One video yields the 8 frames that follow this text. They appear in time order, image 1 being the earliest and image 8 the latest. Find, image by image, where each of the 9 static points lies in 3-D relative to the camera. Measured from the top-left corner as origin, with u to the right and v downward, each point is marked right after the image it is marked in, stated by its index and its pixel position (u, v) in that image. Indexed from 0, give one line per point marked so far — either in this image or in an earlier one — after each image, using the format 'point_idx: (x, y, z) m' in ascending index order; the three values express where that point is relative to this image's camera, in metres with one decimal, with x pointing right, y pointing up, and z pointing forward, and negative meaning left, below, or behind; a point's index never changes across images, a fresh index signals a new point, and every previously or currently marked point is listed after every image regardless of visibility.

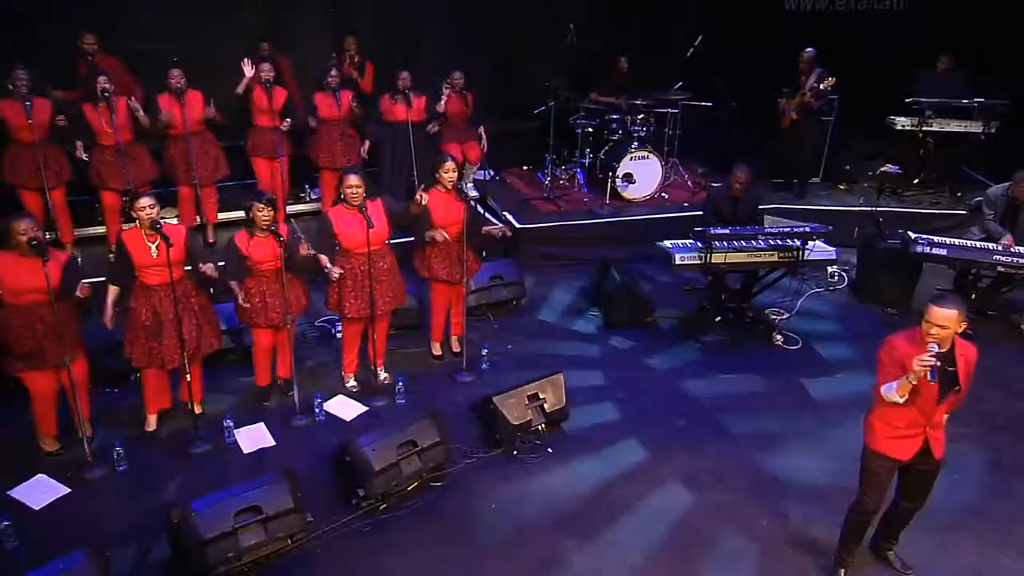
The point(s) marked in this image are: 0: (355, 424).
0: (-1.0, -0.9, +4.2) m
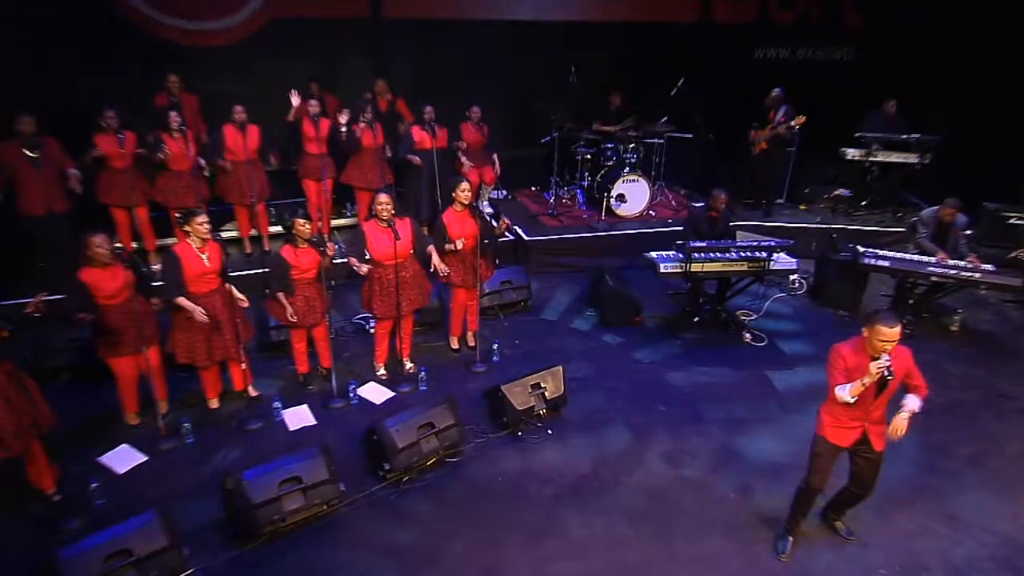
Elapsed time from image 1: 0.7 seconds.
0: (-1.0, -0.9, +5.0) m
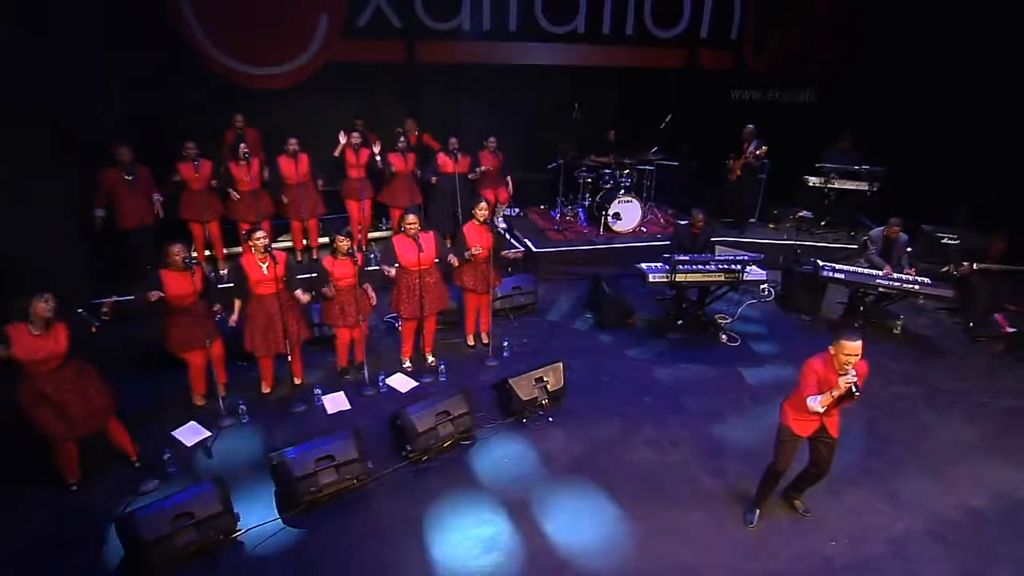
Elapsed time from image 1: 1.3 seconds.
0: (-1.0, -1.0, +5.9) m
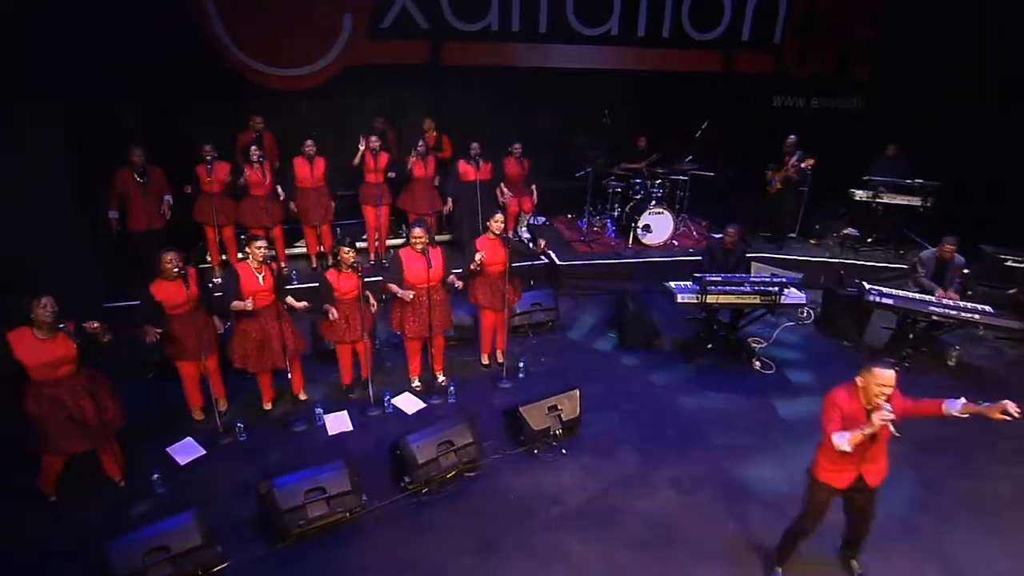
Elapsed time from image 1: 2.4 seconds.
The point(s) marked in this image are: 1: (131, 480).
0: (-0.9, -1.1, +5.5) m
1: (-2.8, -1.4, +4.8) m
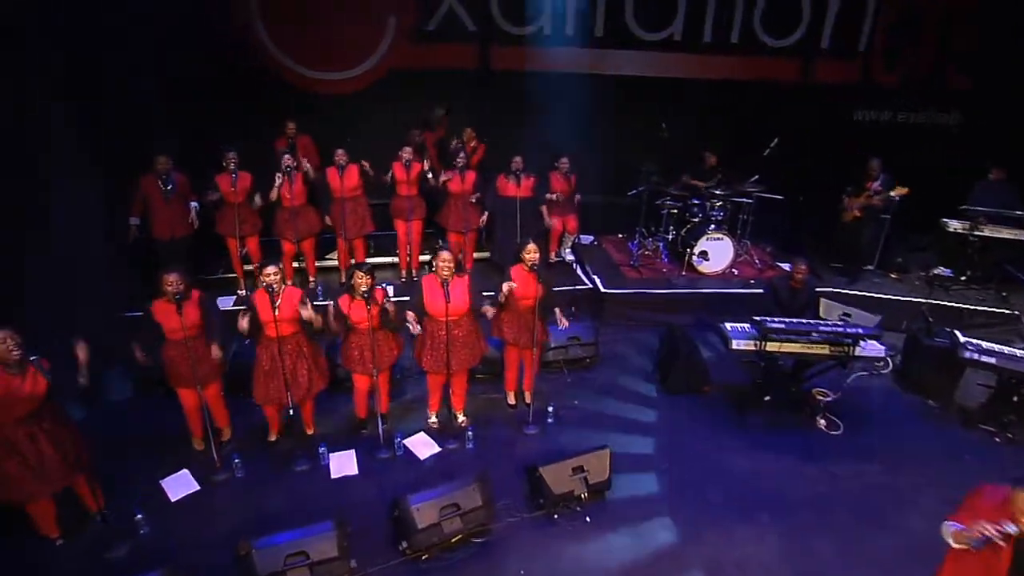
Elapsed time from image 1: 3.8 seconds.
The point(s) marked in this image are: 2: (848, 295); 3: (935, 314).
0: (-0.7, -1.3, +5.0) m
1: (-2.7, -1.6, +4.4) m
2: (+3.6, -0.1, +6.9) m
3: (+4.4, -0.3, +6.7) m
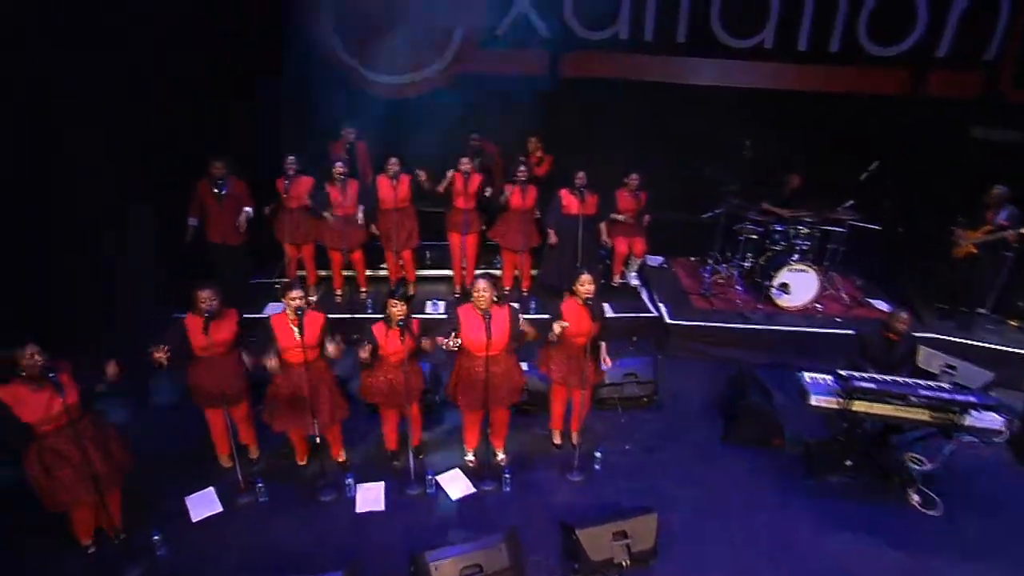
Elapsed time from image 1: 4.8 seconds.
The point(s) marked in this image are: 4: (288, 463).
0: (-0.4, -1.5, +4.6) m
1: (-2.5, -1.7, +4.3) m
2: (+4.1, -0.5, +6.0) m
3: (+4.9, -0.7, +5.7) m
4: (-1.7, -1.3, +4.9) m
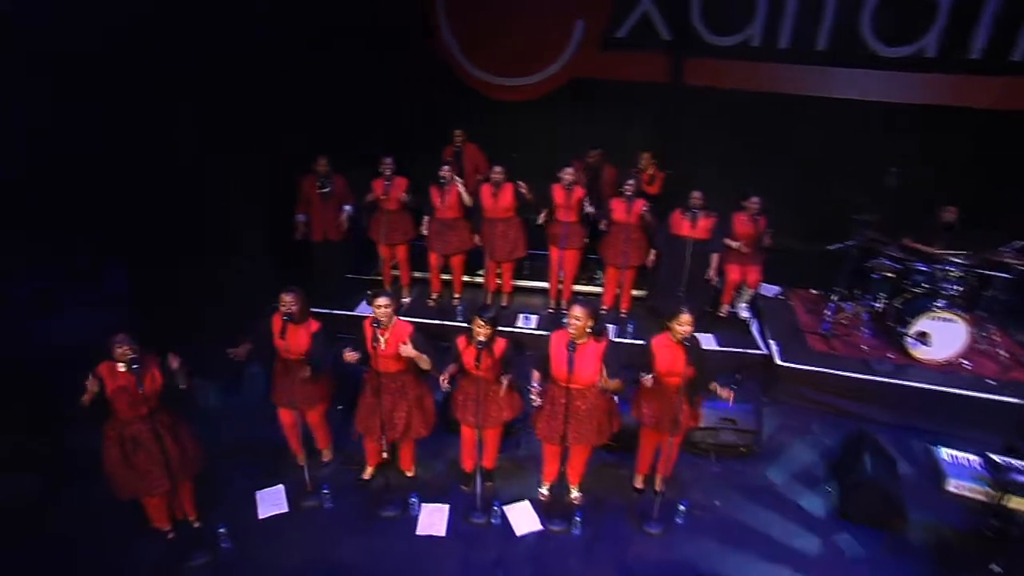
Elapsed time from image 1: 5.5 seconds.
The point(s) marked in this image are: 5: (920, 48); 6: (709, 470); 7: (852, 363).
0: (0.0, -1.7, +4.3) m
1: (-2.1, -1.6, +4.3) m
2: (+4.8, -1.1, +4.9) m
3: (+5.5, -1.3, +4.5) m
4: (-1.2, -1.4, +4.8) m
5: (+4.0, +2.3, +6.3) m
6: (+1.5, -1.4, +4.9) m
7: (+3.0, -0.6, +5.6) m
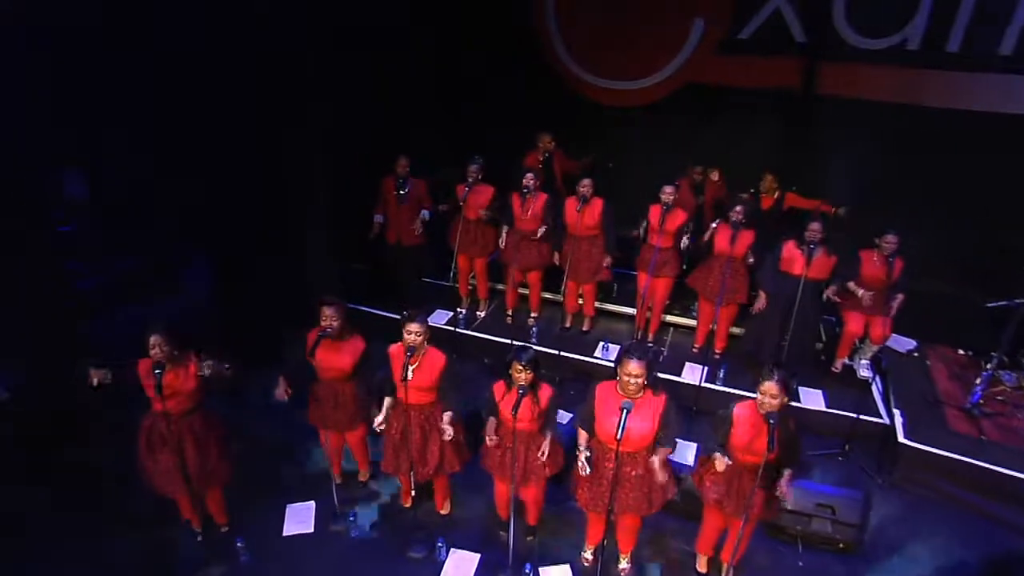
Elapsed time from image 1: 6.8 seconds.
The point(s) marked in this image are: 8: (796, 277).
0: (+0.2, -1.9, +3.7) m
1: (-1.9, -1.6, +4.2) m
2: (+5.0, -1.7, +3.4) m
3: (+5.6, -2.0, +2.9) m
4: (-0.9, -1.5, +4.5) m
5: (+4.8, +1.7, +4.9) m
6: (+1.8, -1.7, +4.0) m
7: (+3.4, -1.1, +4.4) m
8: (+2.3, +0.1, +5.2) m
